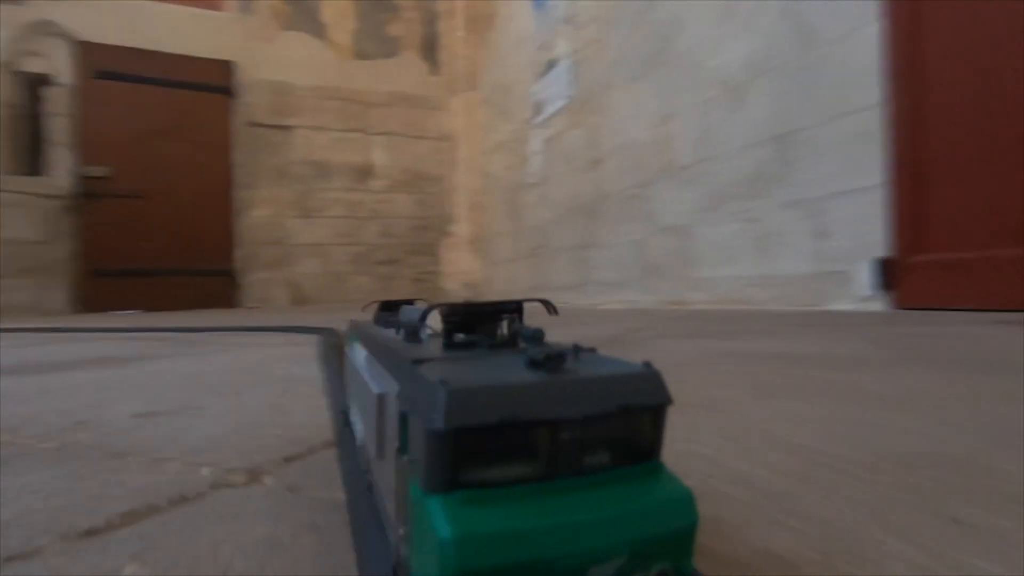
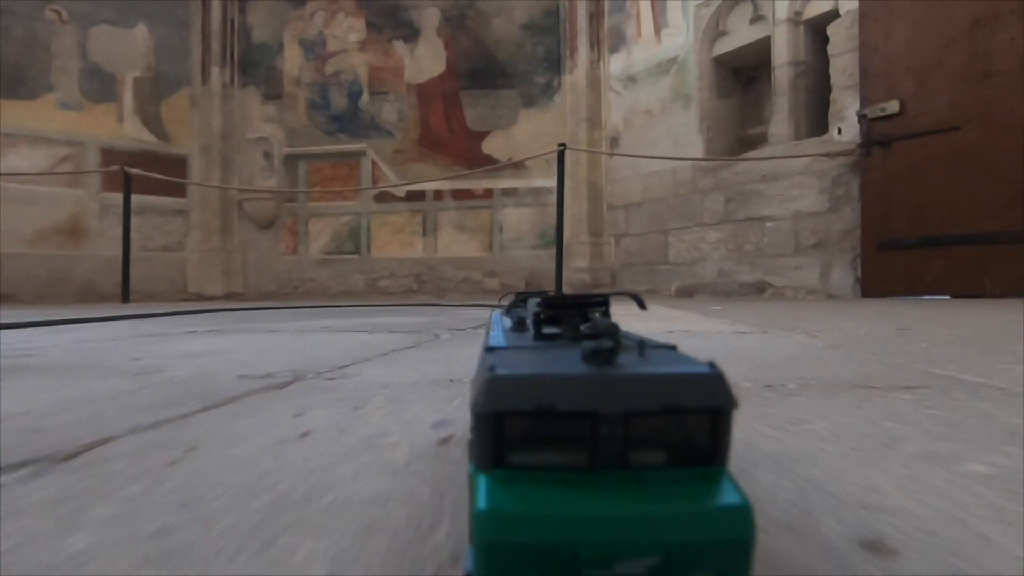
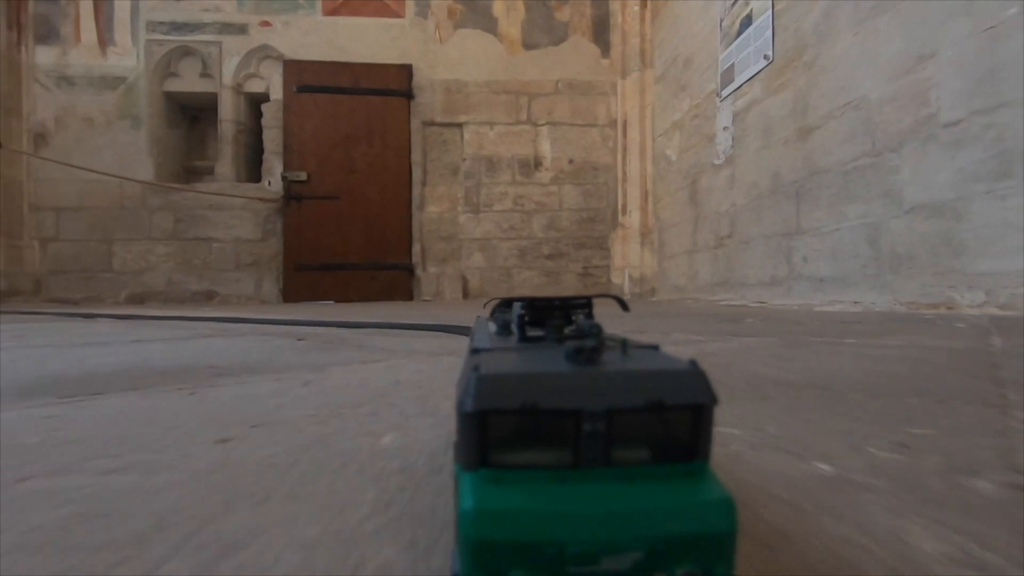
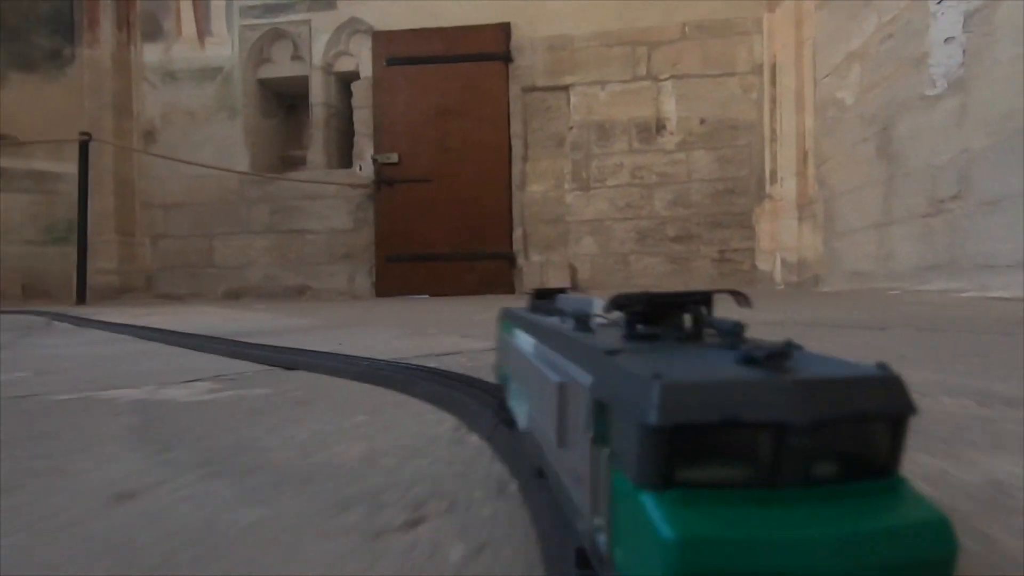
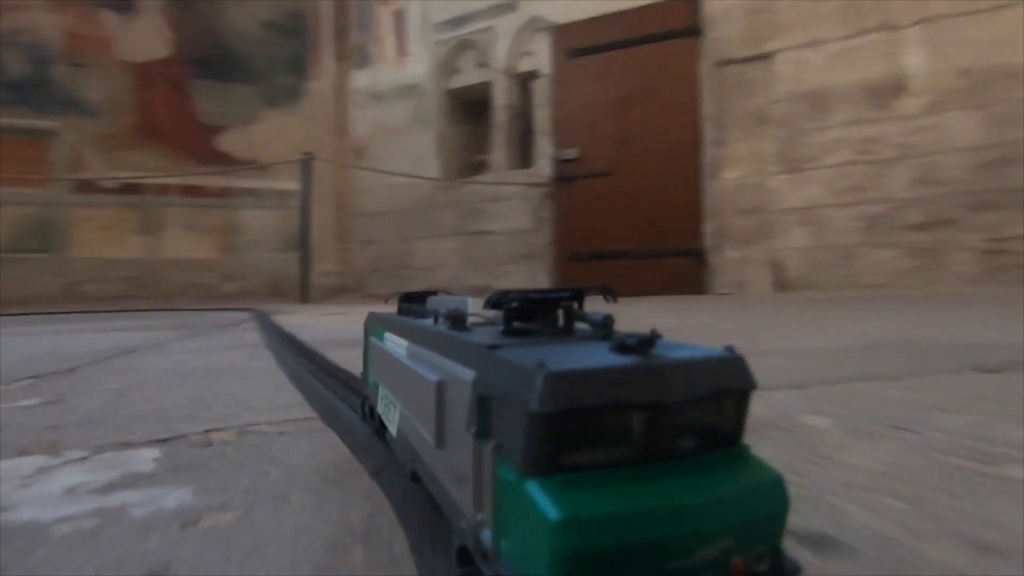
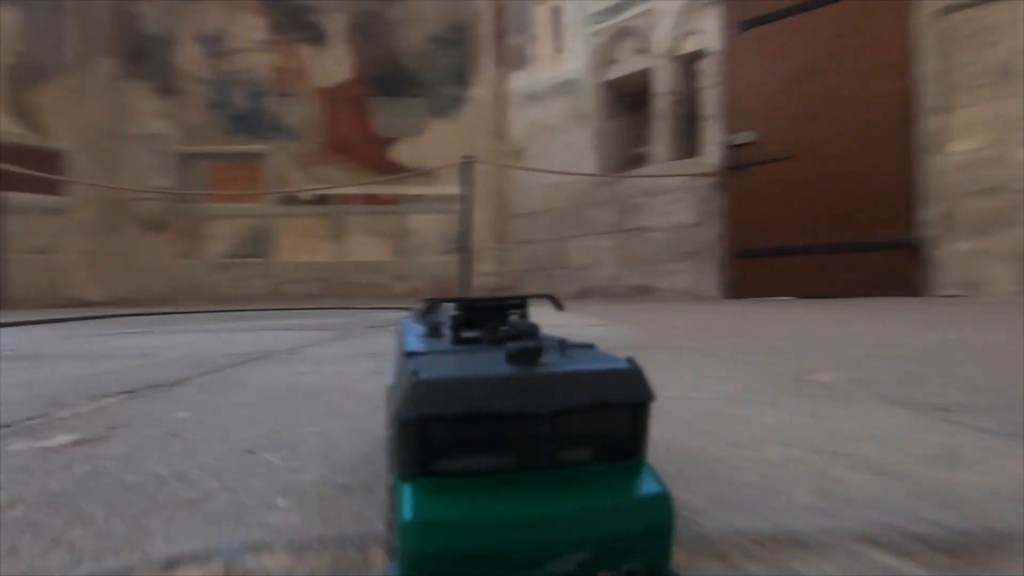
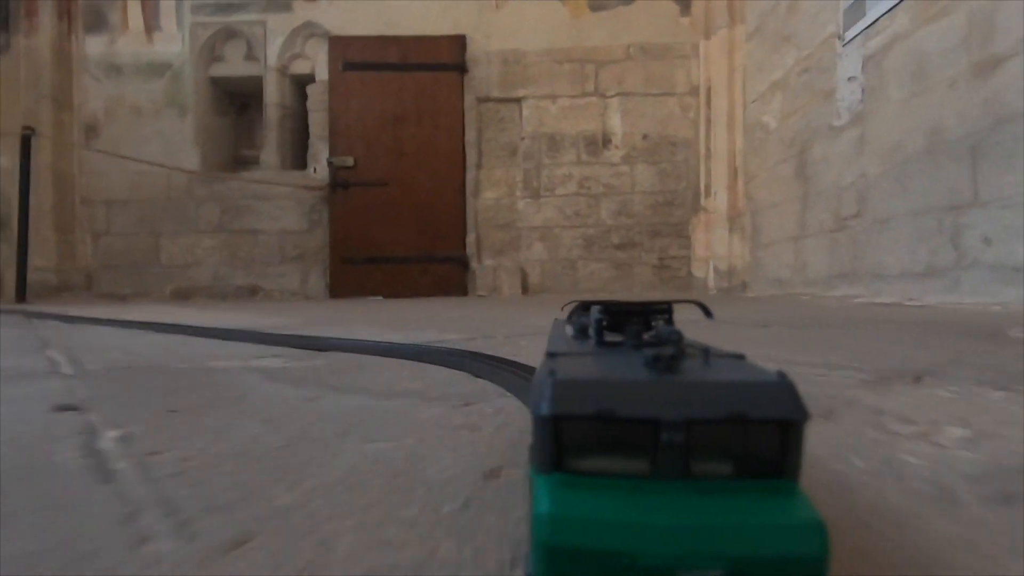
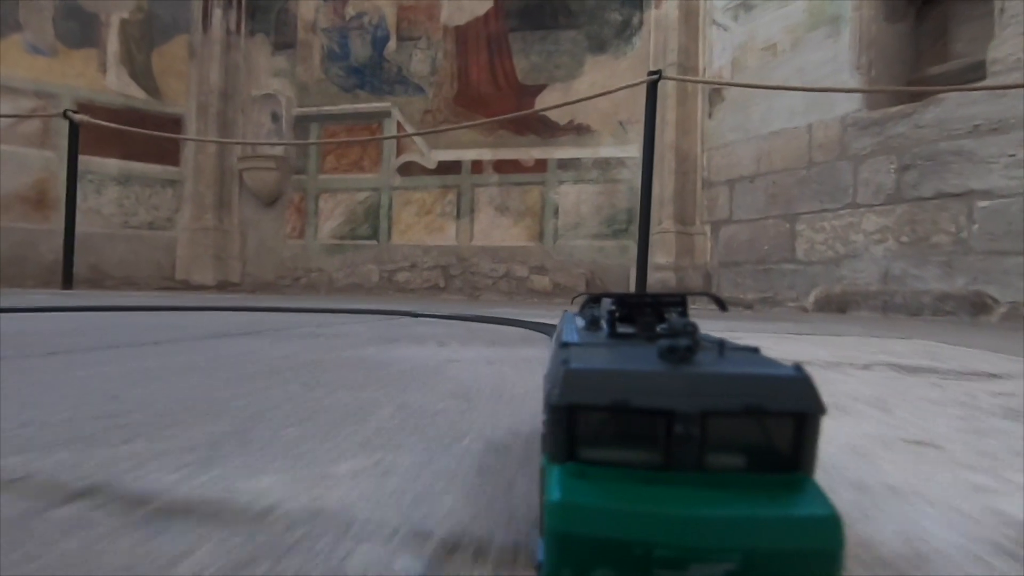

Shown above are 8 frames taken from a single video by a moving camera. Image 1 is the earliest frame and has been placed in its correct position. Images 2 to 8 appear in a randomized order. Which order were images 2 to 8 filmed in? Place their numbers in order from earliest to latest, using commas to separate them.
3, 7, 4, 5, 6, 2, 8
